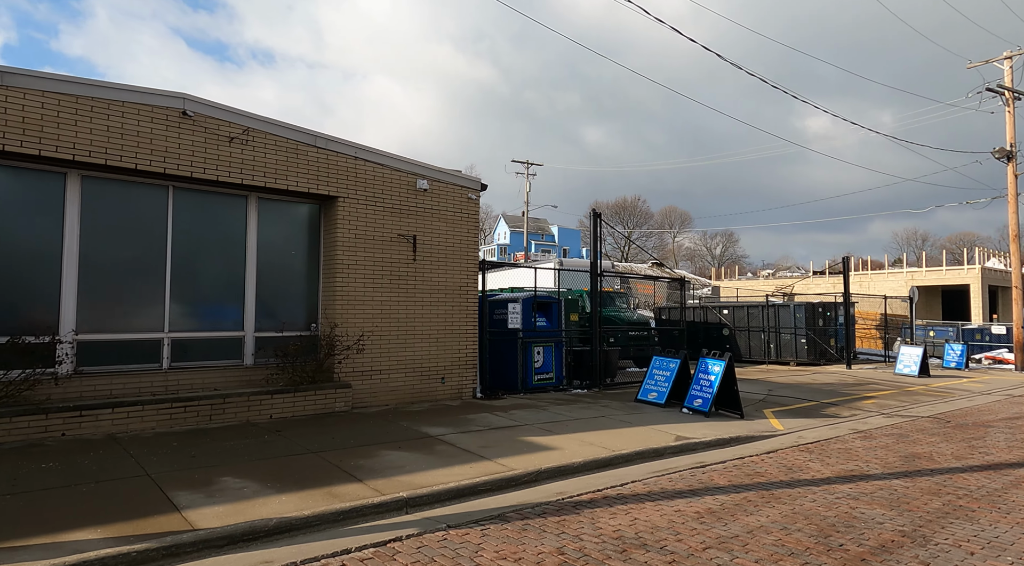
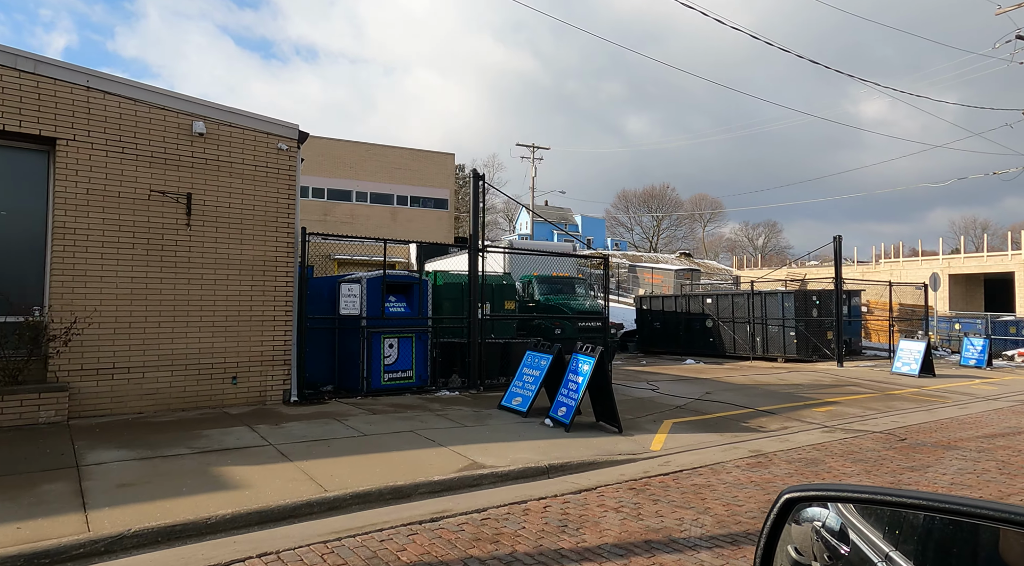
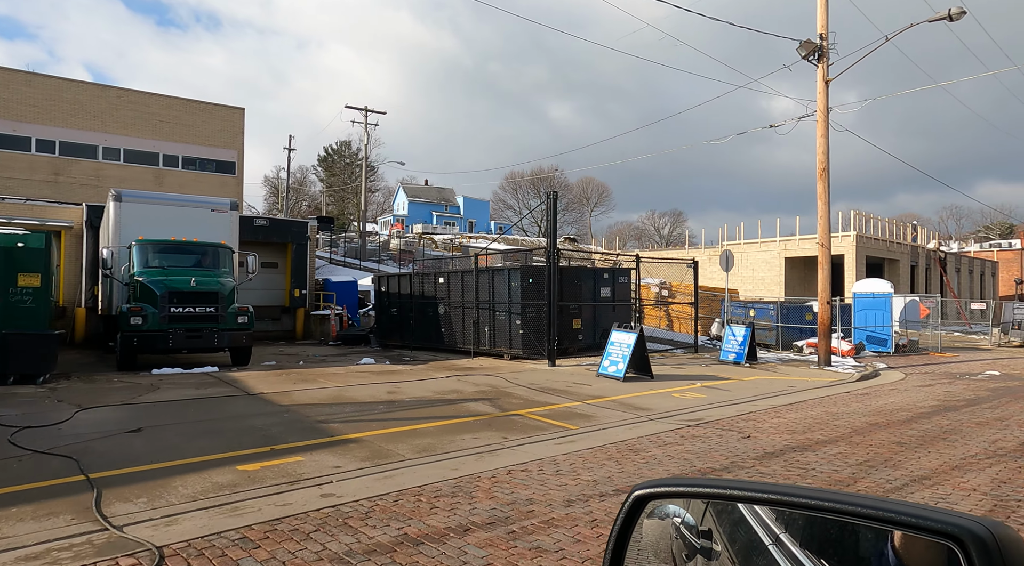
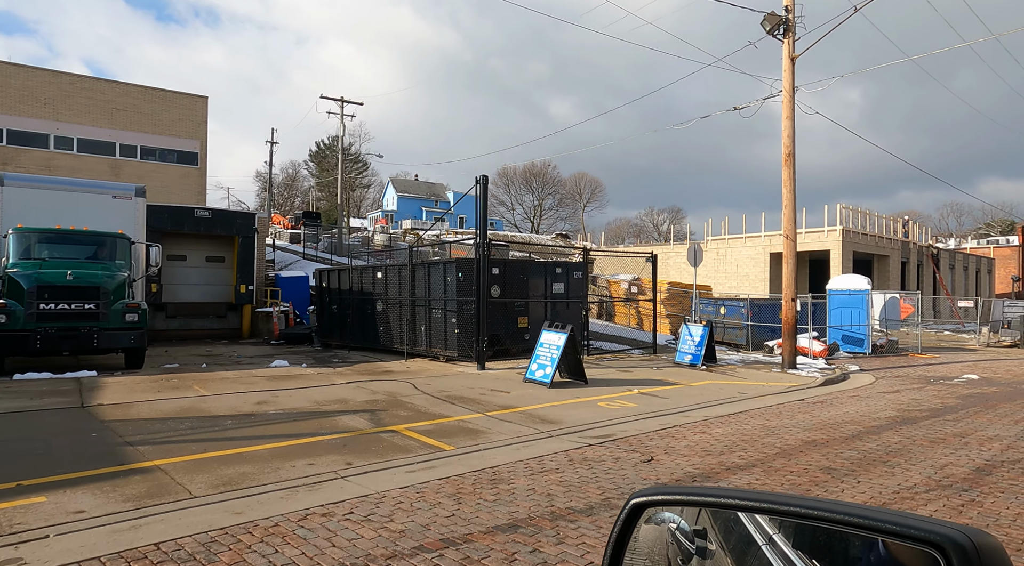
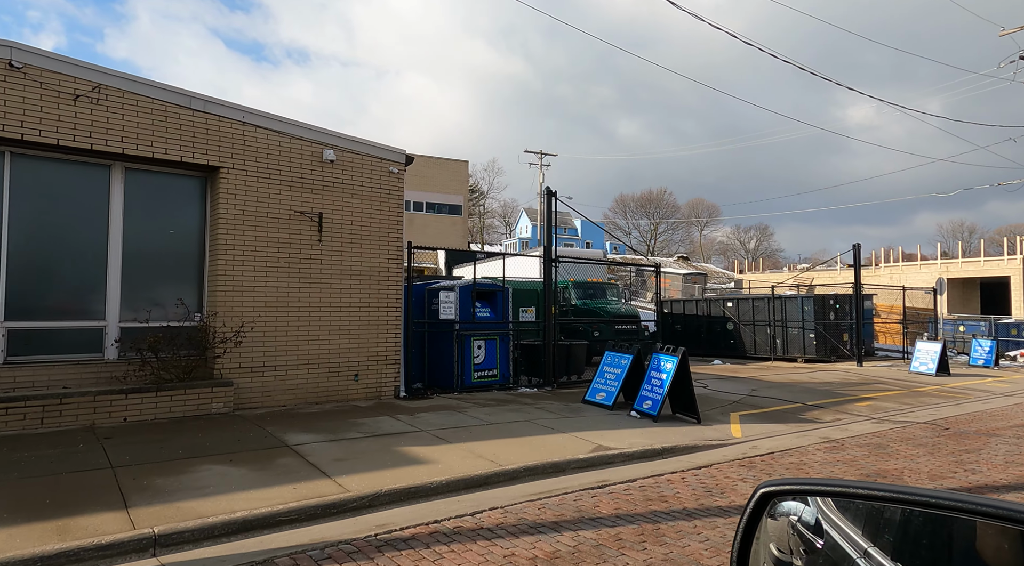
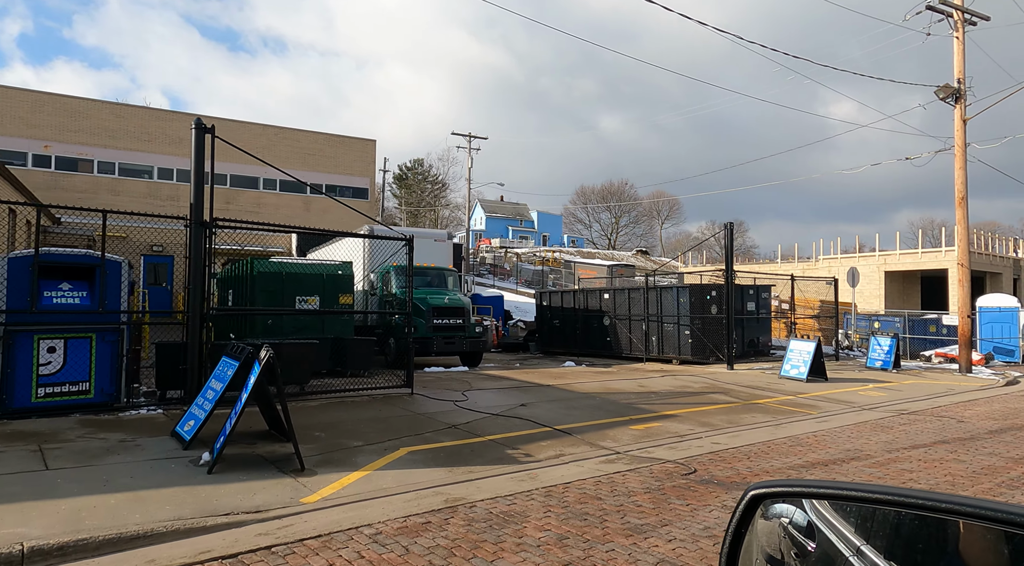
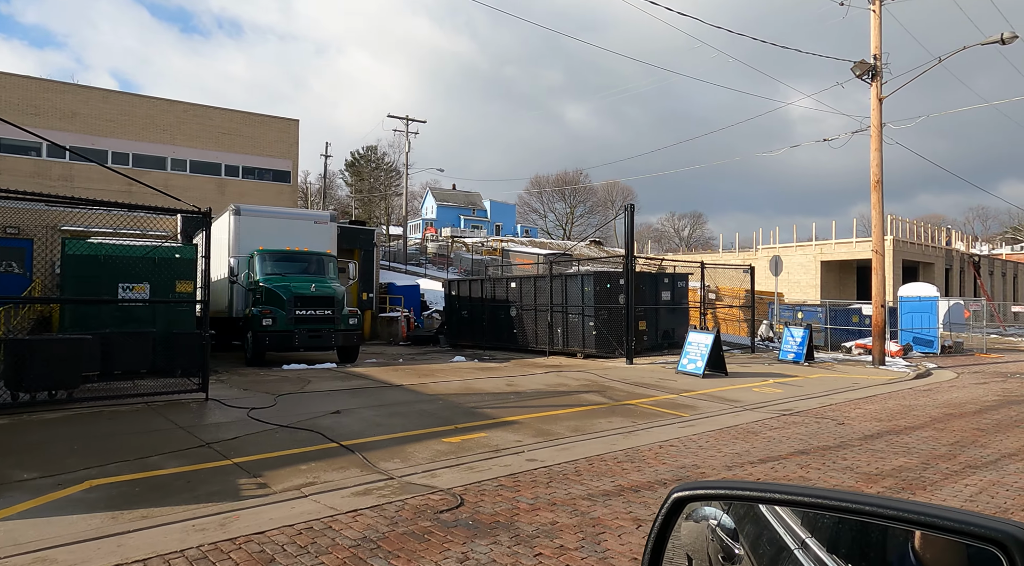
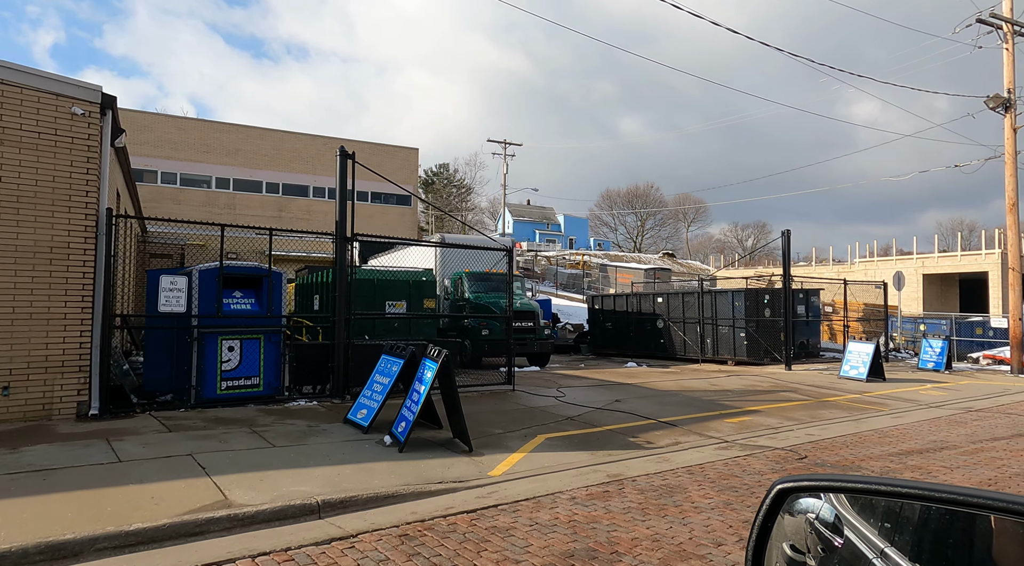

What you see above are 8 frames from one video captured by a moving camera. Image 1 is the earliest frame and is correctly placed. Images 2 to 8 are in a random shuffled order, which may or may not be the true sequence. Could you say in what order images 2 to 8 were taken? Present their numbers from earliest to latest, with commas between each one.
5, 2, 8, 6, 7, 3, 4
